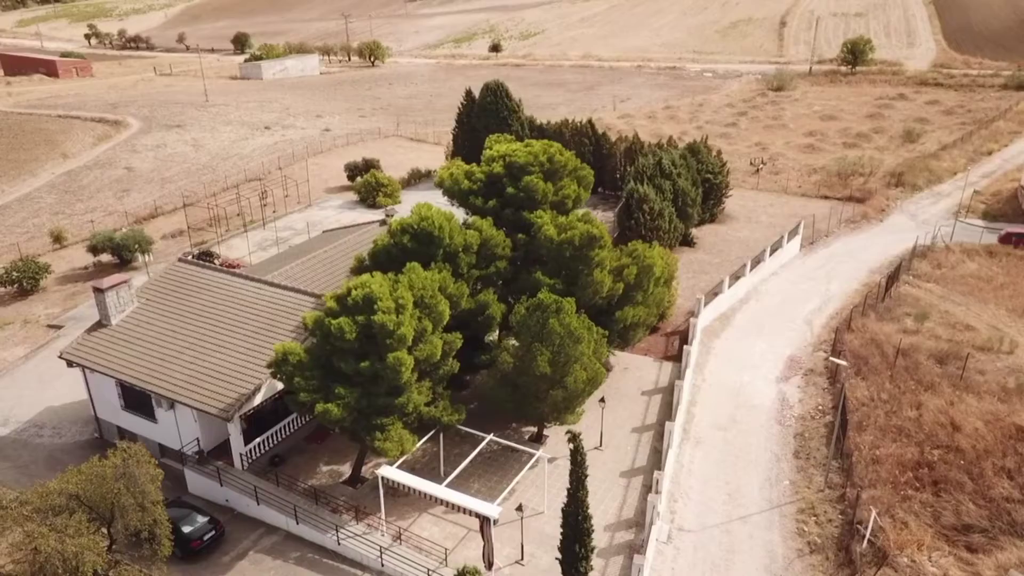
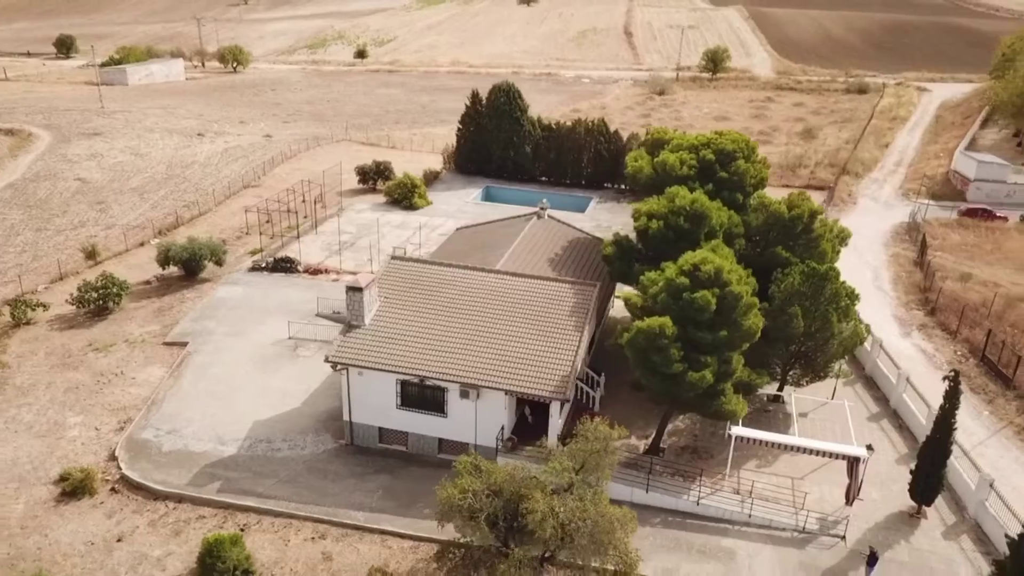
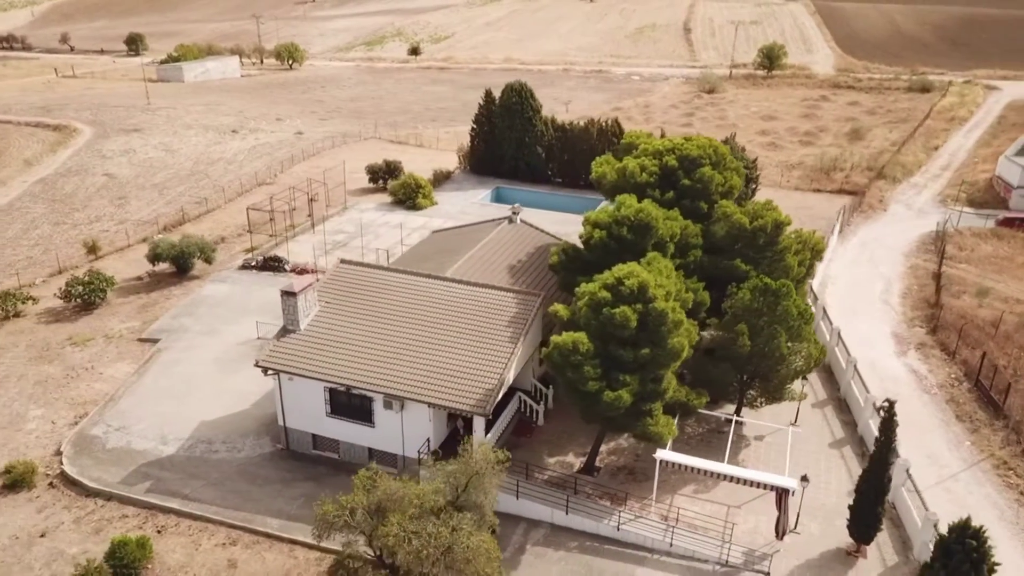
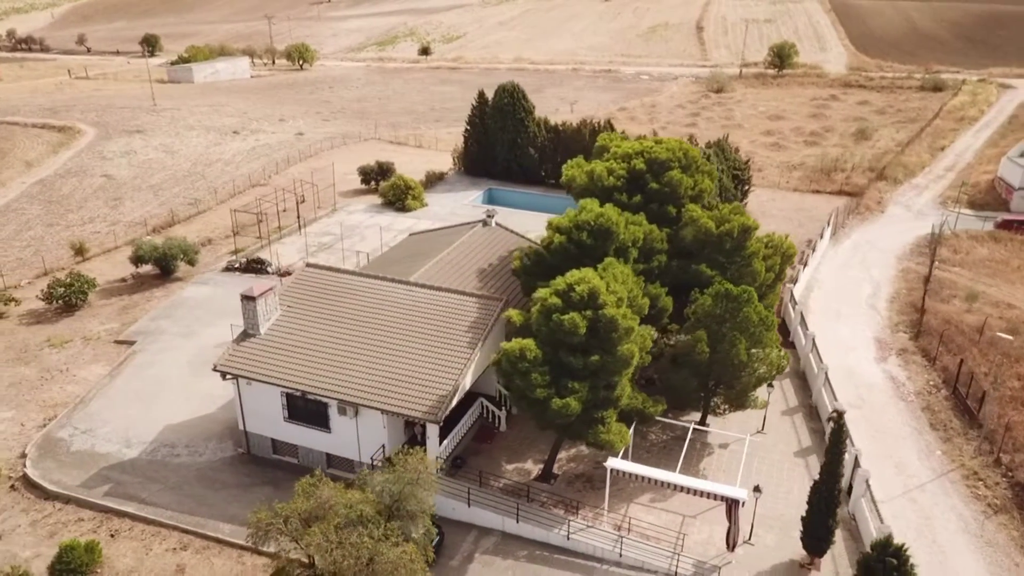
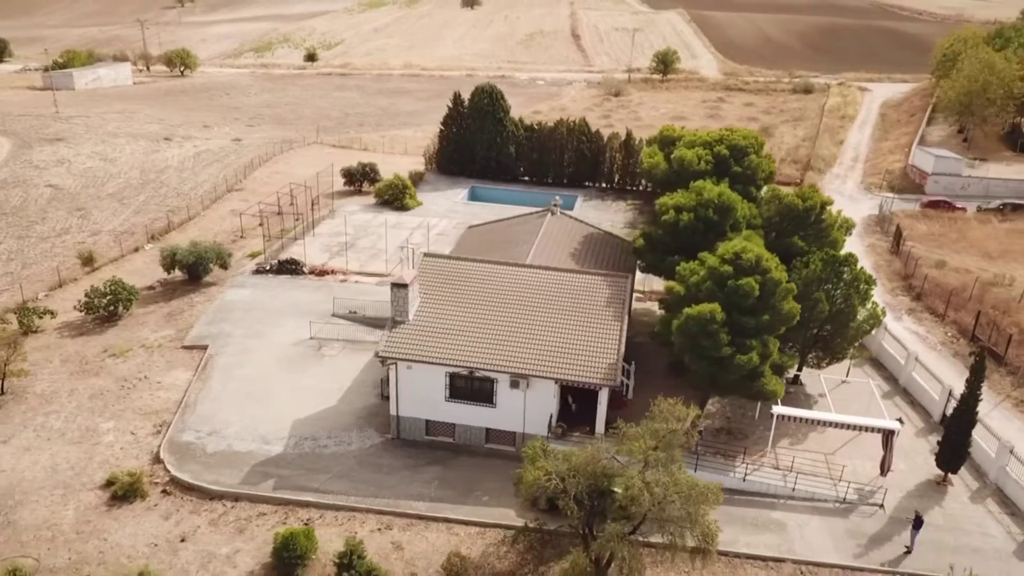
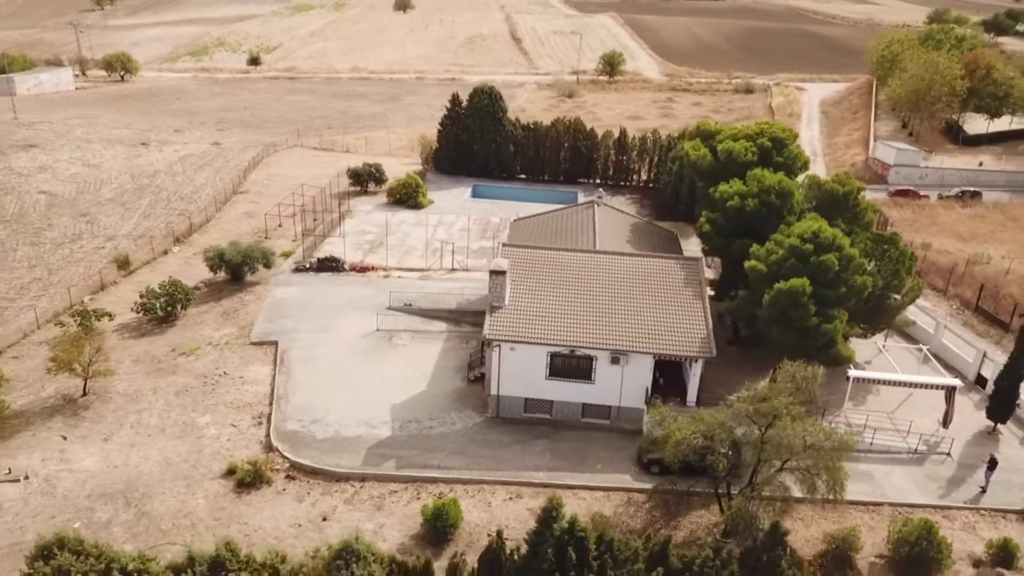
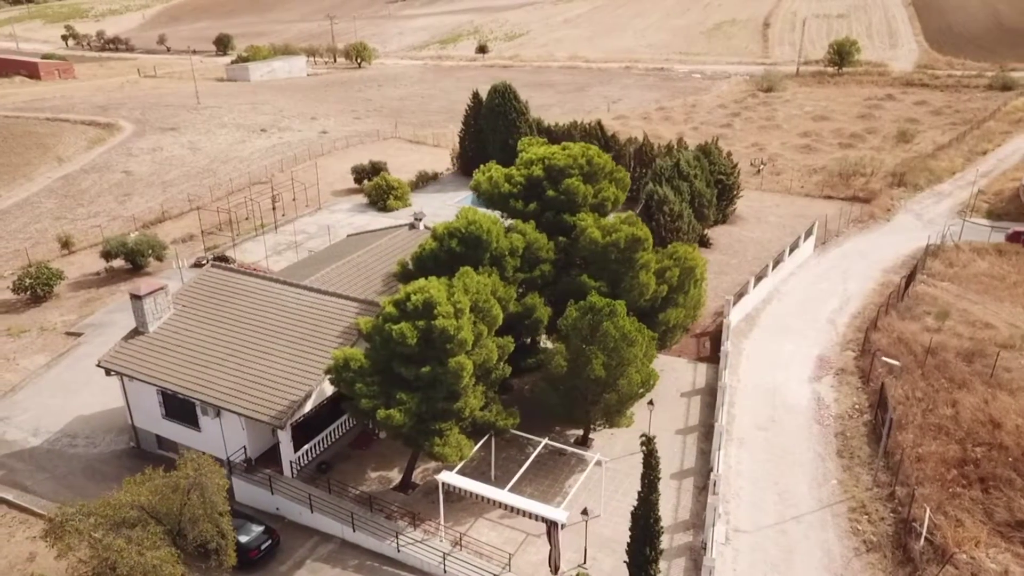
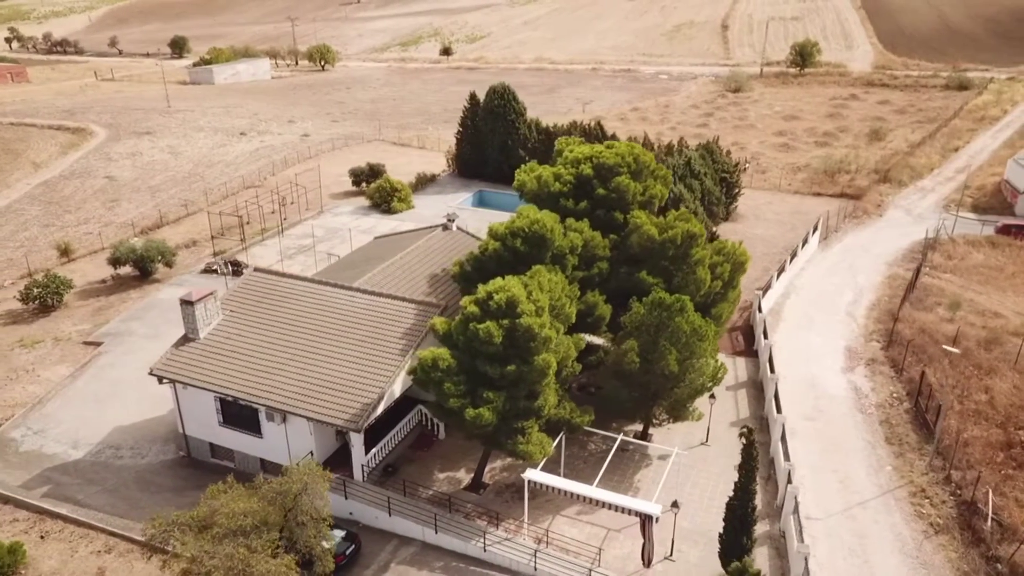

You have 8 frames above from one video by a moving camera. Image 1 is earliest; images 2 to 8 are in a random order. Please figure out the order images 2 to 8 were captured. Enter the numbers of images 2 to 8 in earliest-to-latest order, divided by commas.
7, 8, 4, 3, 2, 5, 6
